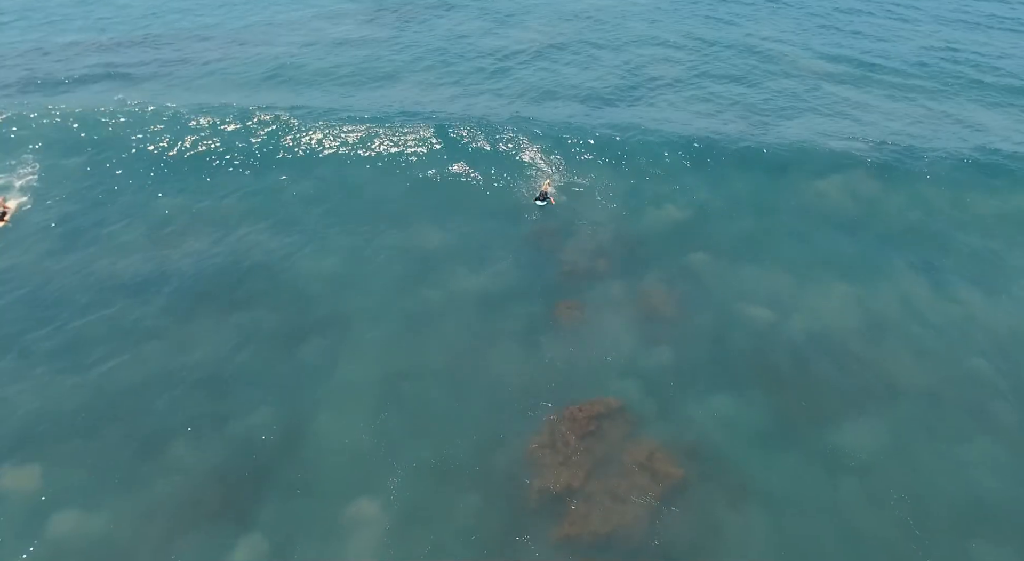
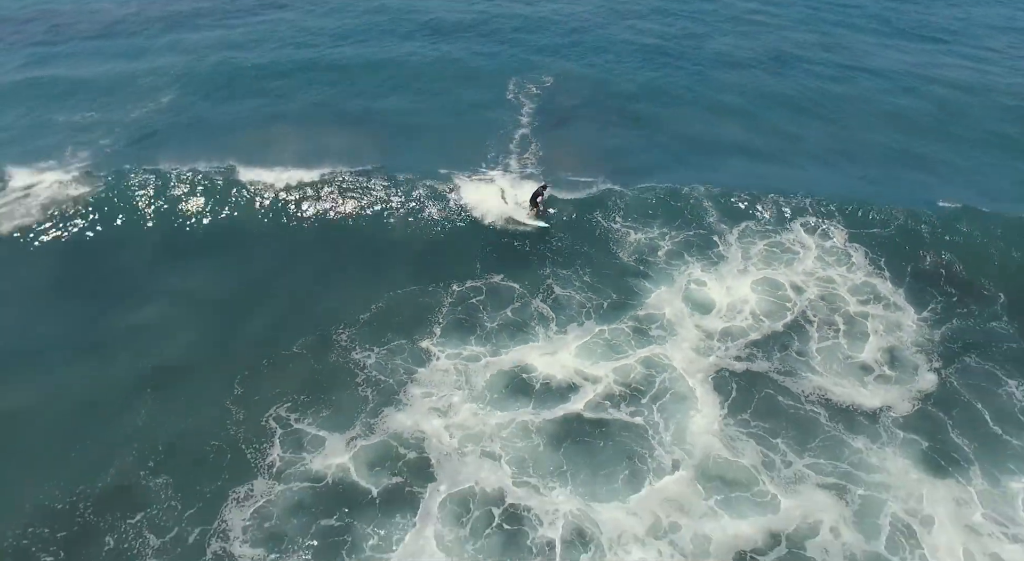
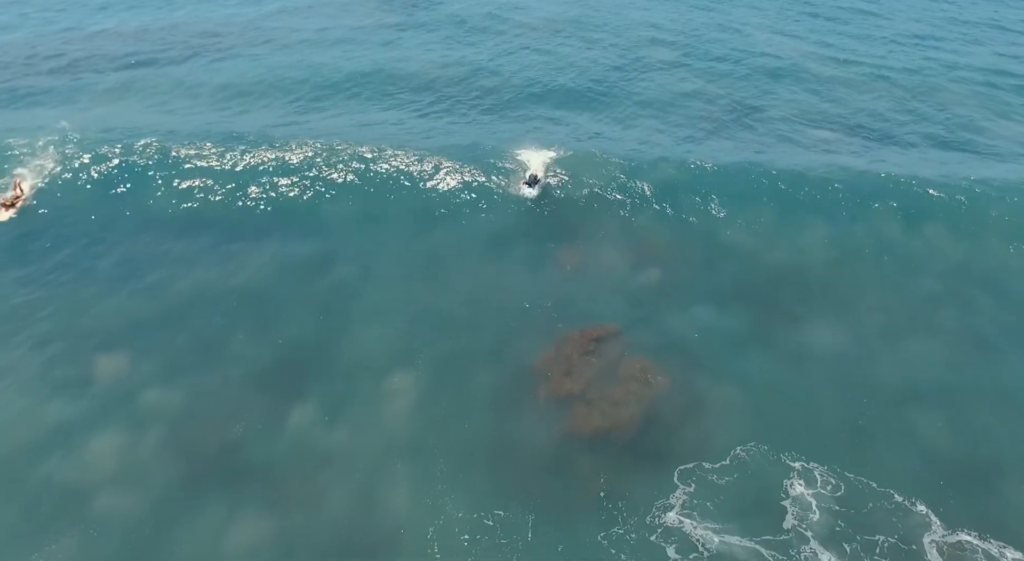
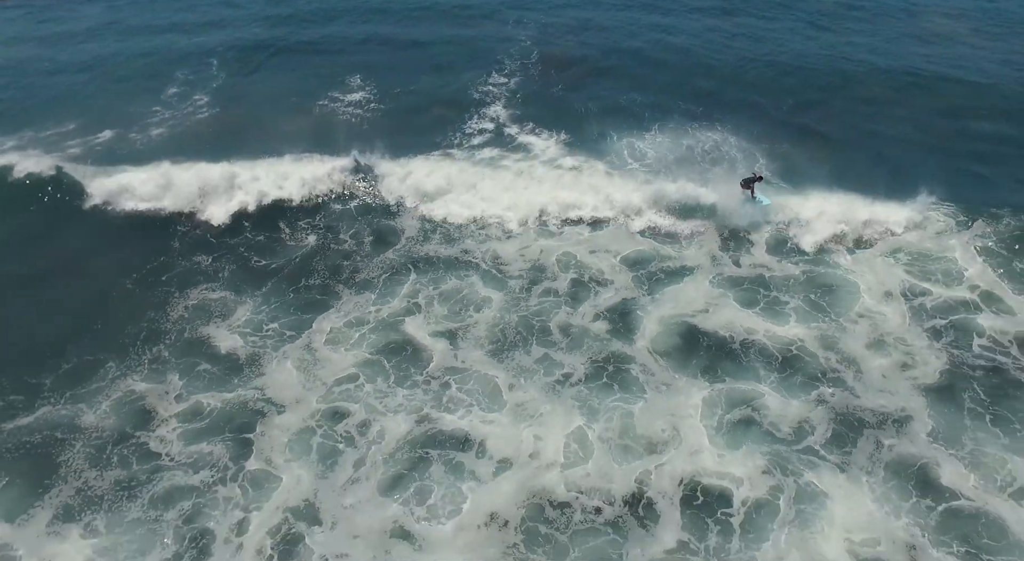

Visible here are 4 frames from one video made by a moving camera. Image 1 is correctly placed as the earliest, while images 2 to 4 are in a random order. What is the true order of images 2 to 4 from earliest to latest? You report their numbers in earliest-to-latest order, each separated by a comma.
3, 2, 4
